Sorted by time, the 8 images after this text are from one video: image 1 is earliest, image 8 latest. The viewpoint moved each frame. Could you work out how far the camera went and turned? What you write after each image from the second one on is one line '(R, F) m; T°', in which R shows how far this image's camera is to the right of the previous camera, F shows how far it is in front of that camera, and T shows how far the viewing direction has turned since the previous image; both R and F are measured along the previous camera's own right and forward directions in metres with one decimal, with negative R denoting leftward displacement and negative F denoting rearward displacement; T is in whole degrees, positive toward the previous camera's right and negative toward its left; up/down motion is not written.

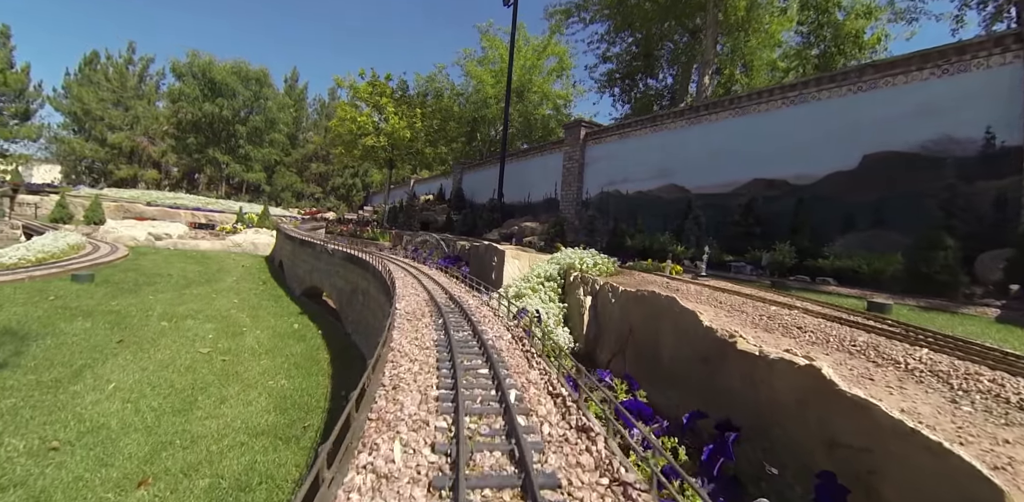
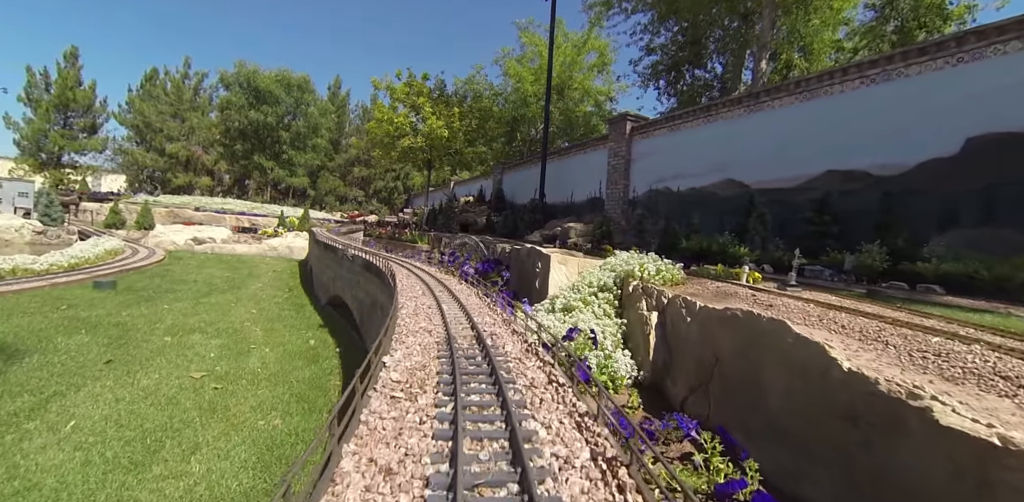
(-0.1, +0.9) m; -5°
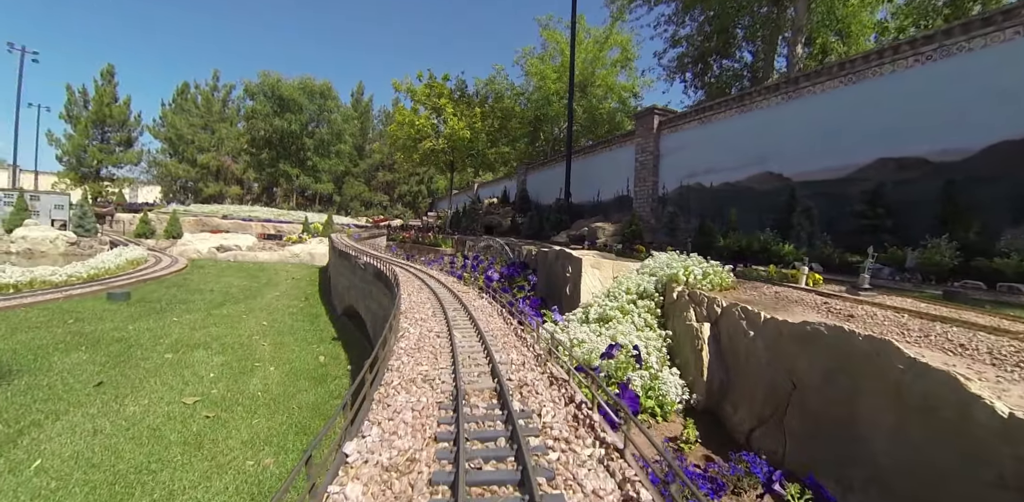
(0.0, +0.5) m; -3°
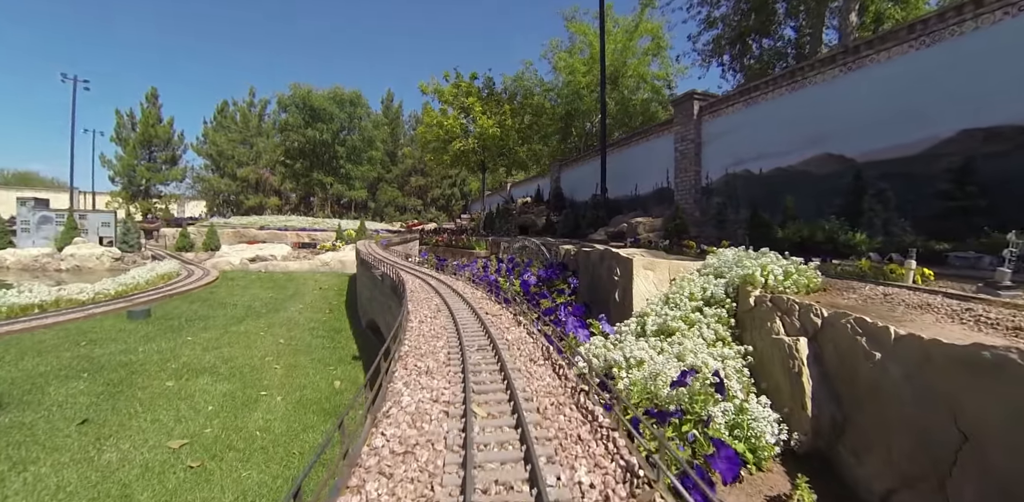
(0.0, +0.7) m; -4°
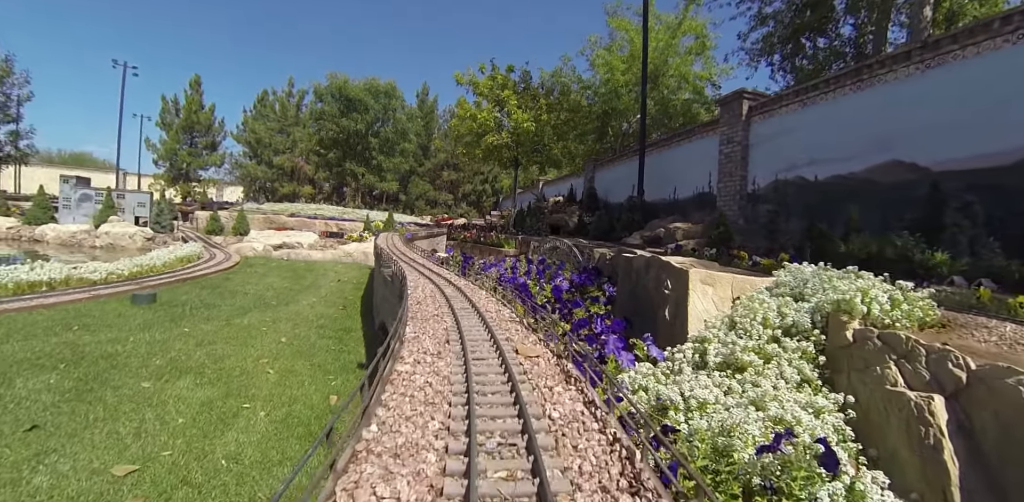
(0.0, +0.6) m; -3°
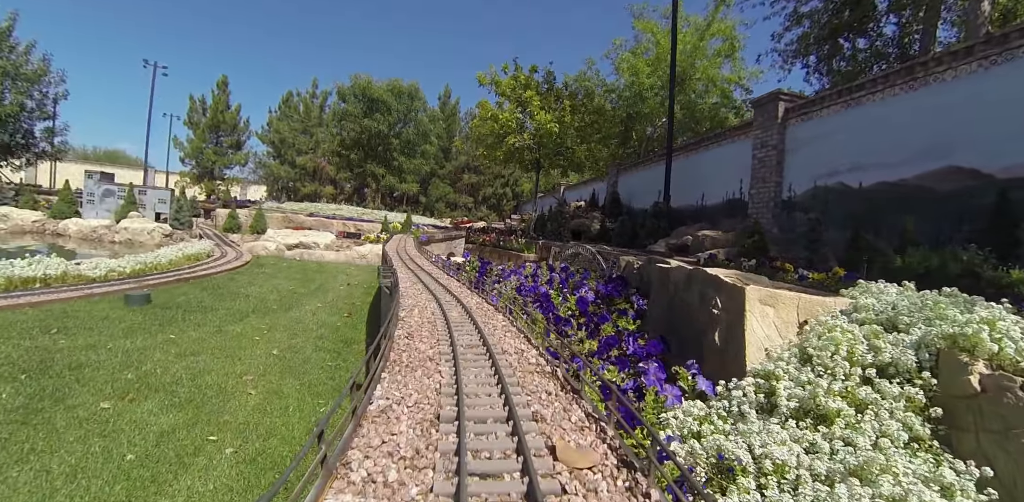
(0.0, +0.6) m; -2°
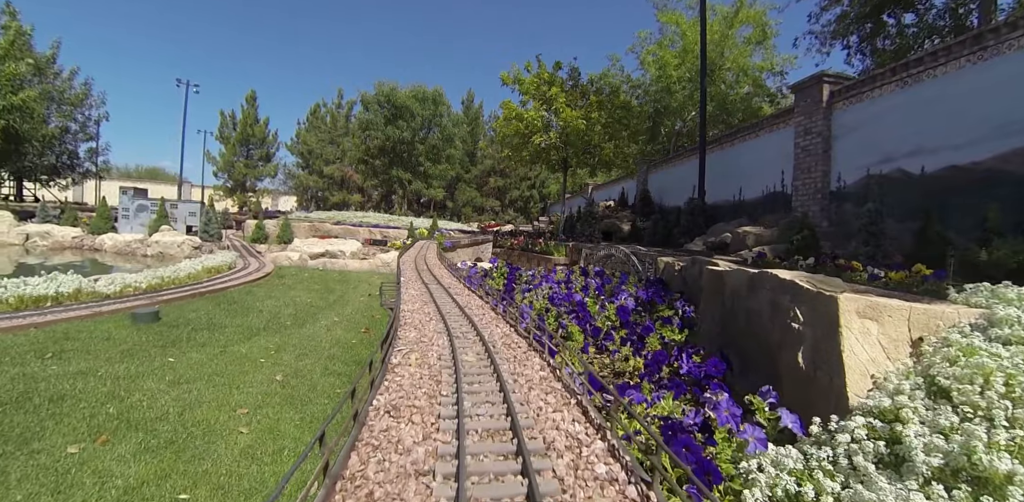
(0.0, +0.5) m; -3°
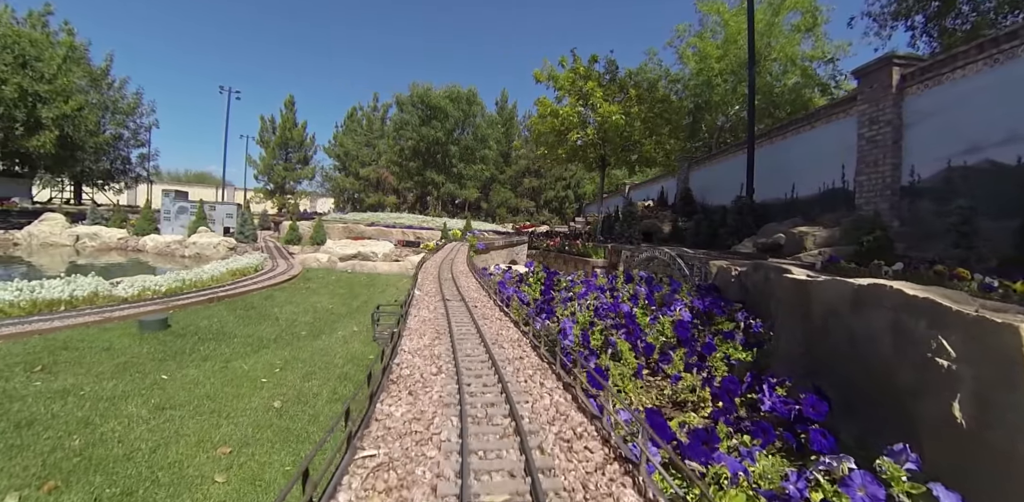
(0.0, +0.6) m; -4°
